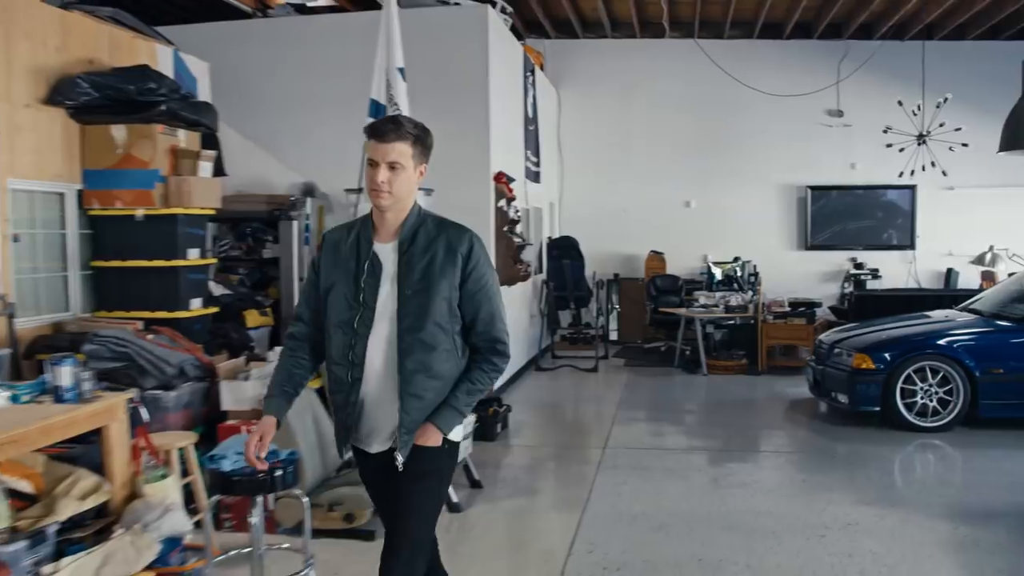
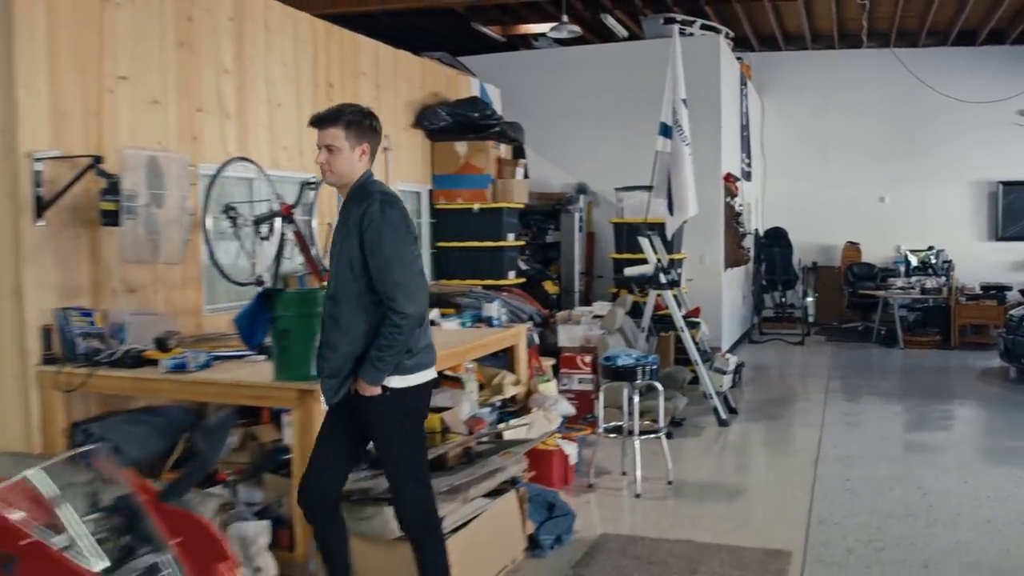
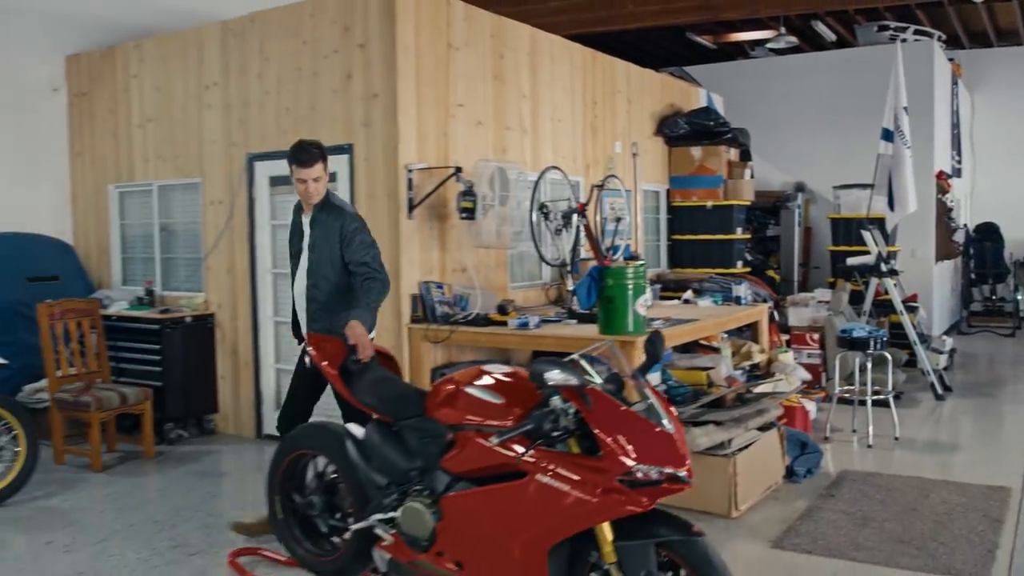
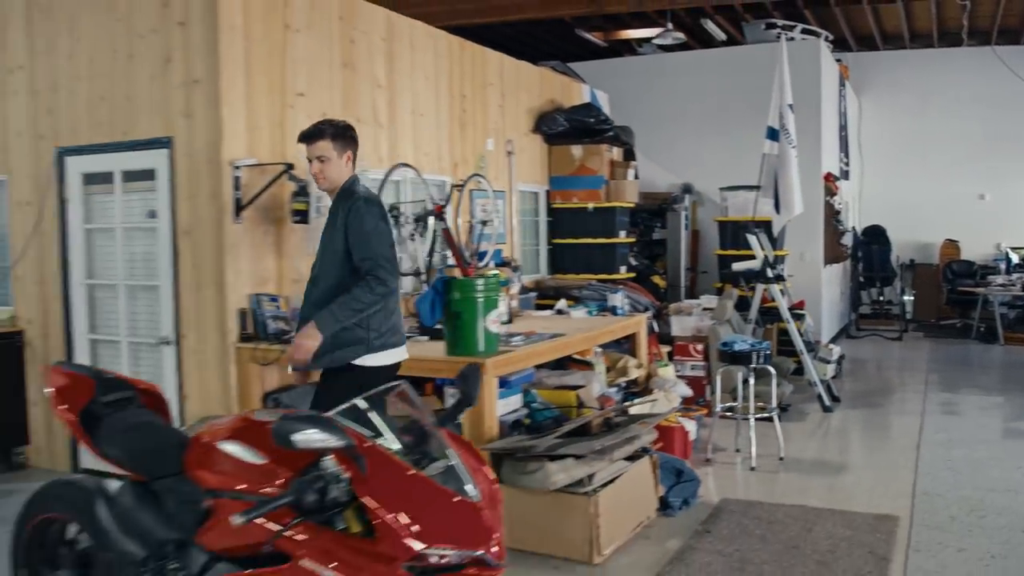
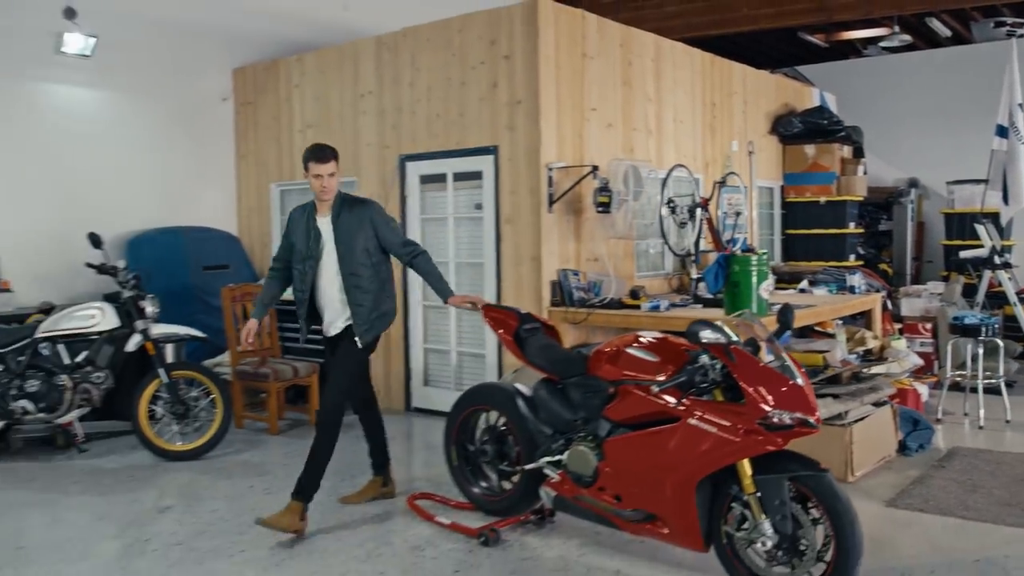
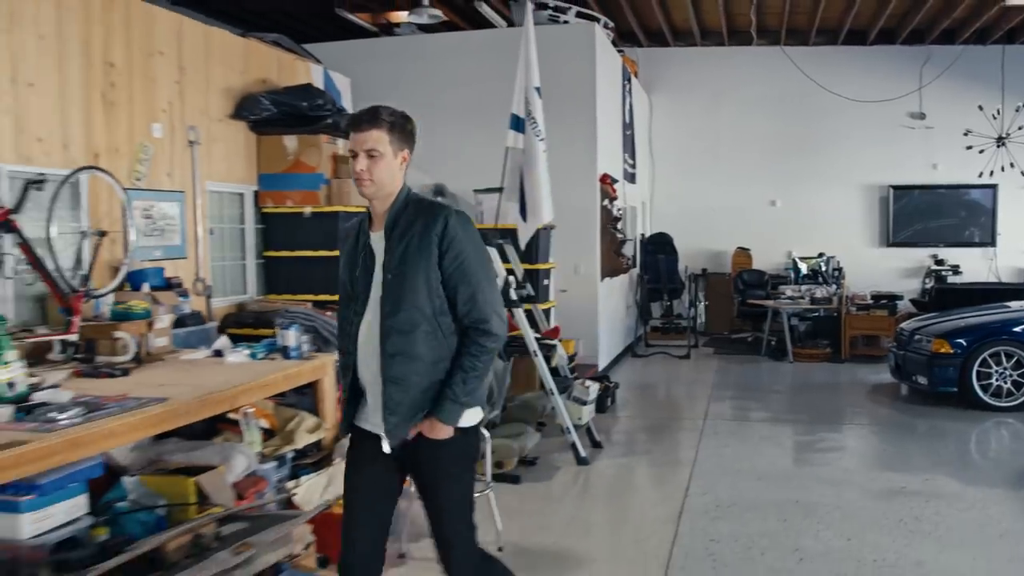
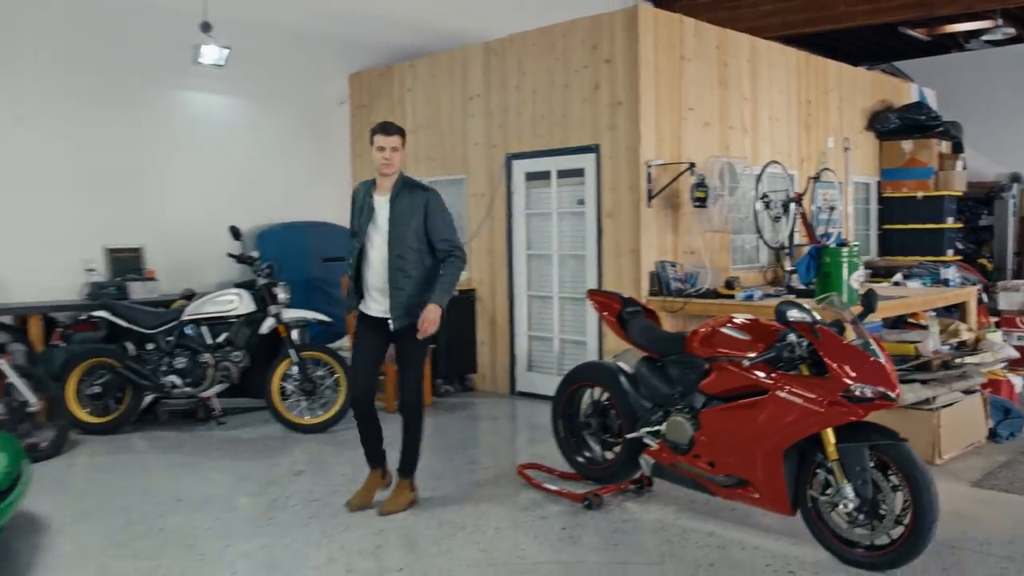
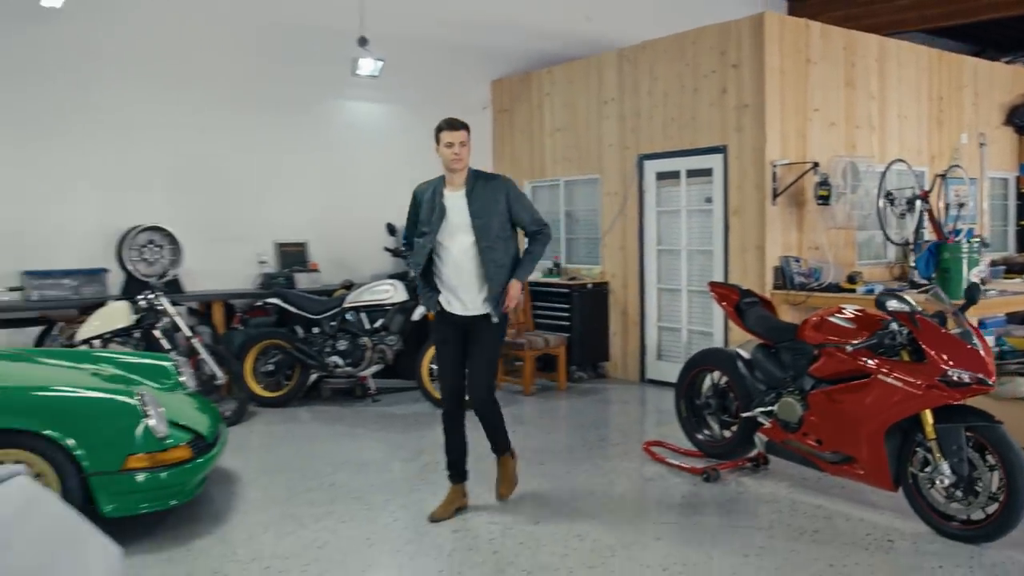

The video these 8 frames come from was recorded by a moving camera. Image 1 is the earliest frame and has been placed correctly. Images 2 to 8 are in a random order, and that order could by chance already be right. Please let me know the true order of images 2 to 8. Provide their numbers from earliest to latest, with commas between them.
6, 2, 4, 3, 5, 7, 8
